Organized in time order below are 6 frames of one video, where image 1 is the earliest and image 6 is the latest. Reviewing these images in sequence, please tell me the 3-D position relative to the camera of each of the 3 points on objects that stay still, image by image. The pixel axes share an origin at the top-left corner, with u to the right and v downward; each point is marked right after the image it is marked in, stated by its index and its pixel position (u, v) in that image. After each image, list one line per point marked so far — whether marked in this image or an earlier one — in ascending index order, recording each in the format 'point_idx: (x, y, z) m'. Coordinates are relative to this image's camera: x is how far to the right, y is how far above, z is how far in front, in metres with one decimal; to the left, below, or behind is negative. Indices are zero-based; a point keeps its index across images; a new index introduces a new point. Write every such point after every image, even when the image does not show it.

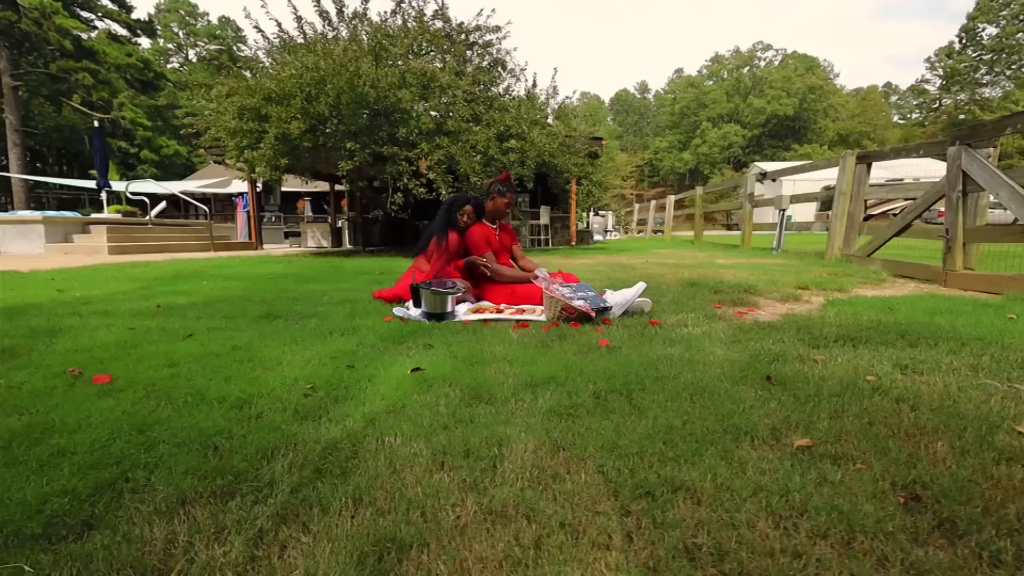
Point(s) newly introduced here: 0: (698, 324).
0: (+1.3, -0.3, +3.4) m
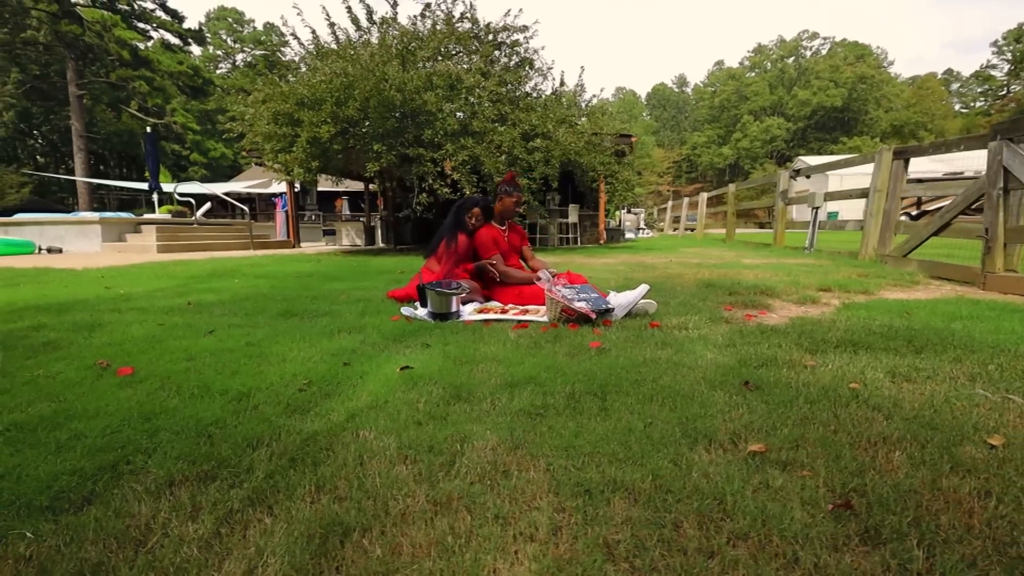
0: (+1.3, -0.3, +3.4) m
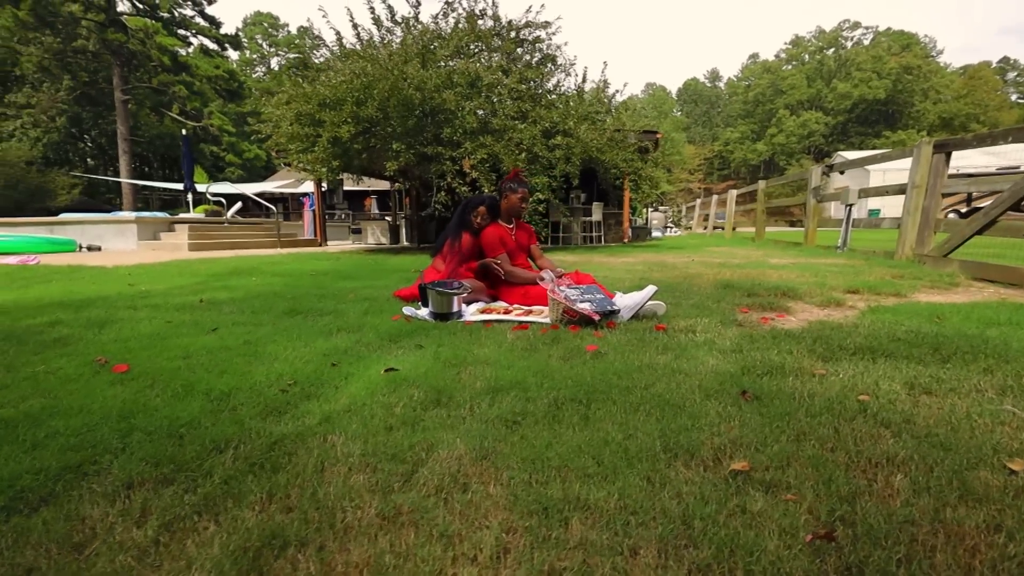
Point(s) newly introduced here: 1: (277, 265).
0: (+1.3, -0.3, +3.2) m
1: (-3.9, +0.4, +7.8) m
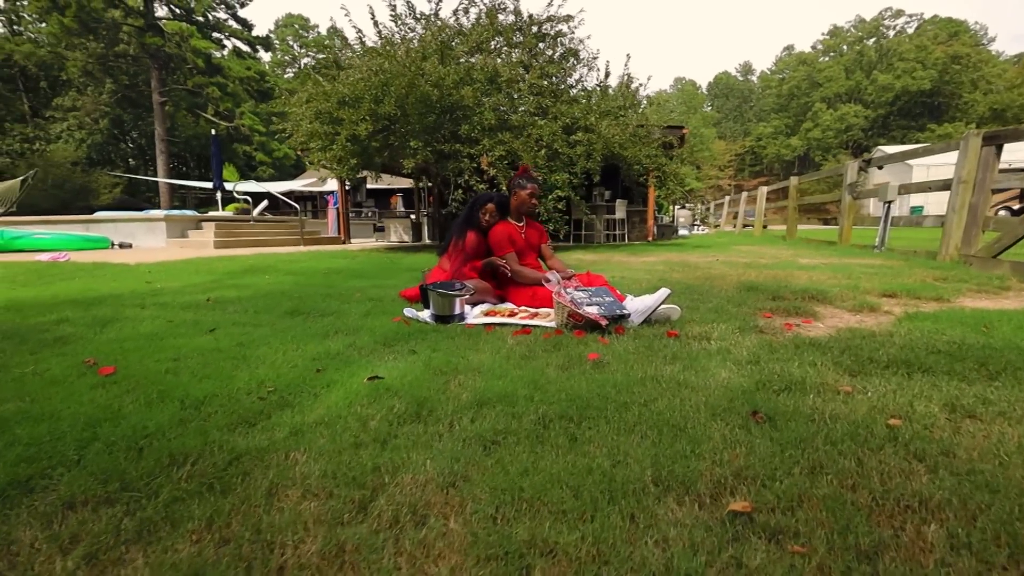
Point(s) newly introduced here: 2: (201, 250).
0: (+1.4, -0.3, +3.0) m
1: (-3.6, +0.4, +7.8) m
2: (-7.5, +0.9, +11.4) m
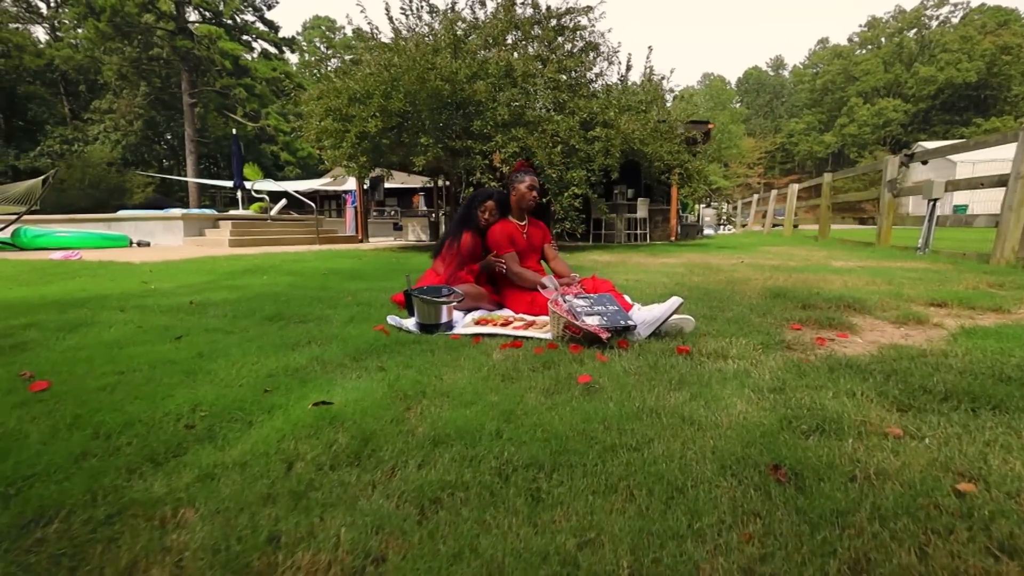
0: (+1.3, -0.4, +2.6) m
1: (-3.4, +0.4, +7.6) m
2: (-7.1, +1.0, +11.4) m
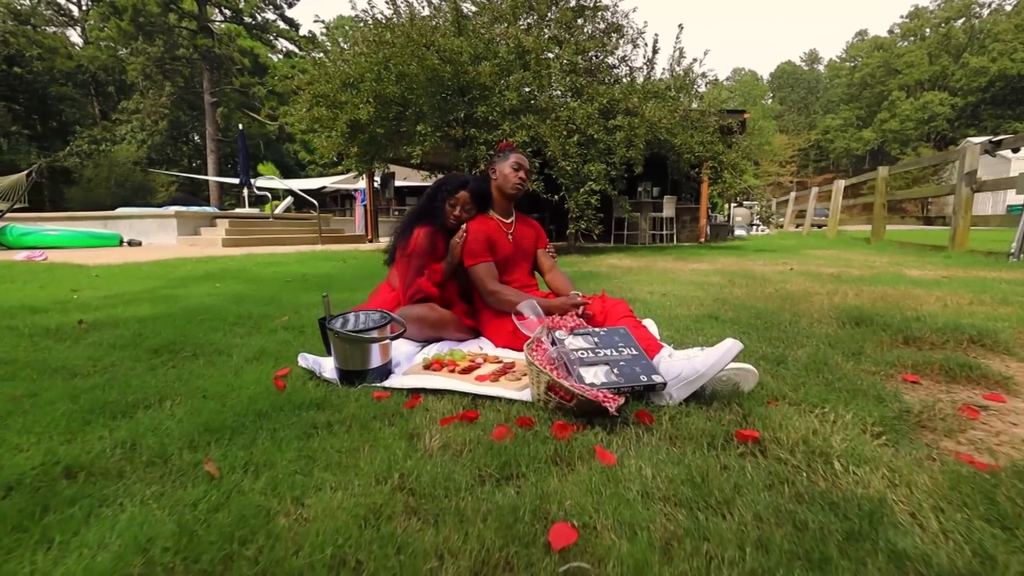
0: (+1.1, -0.5, +1.5) m
1: (-3.4, +0.3, +6.7) m
2: (-6.9, +0.9, +10.6) m
